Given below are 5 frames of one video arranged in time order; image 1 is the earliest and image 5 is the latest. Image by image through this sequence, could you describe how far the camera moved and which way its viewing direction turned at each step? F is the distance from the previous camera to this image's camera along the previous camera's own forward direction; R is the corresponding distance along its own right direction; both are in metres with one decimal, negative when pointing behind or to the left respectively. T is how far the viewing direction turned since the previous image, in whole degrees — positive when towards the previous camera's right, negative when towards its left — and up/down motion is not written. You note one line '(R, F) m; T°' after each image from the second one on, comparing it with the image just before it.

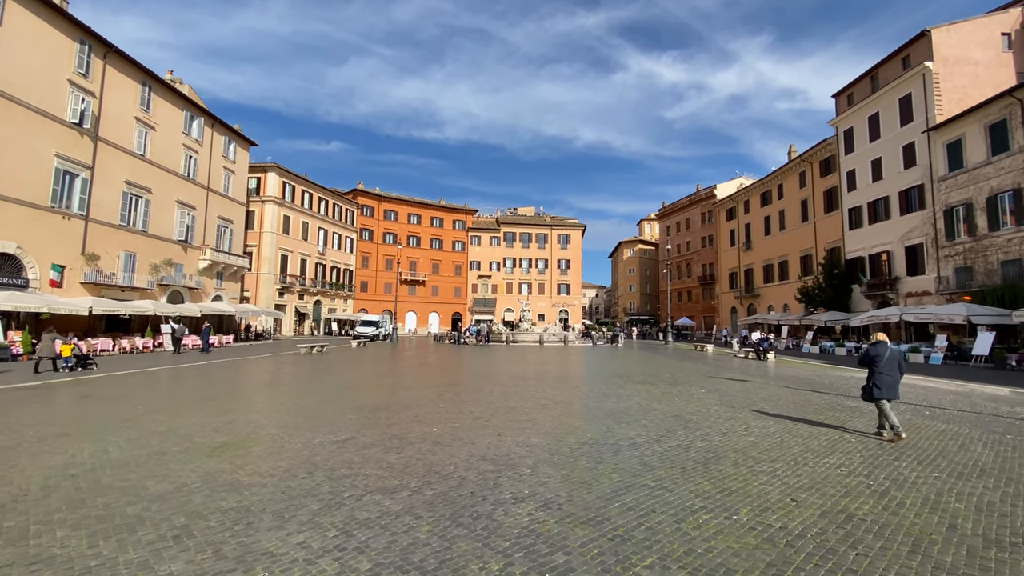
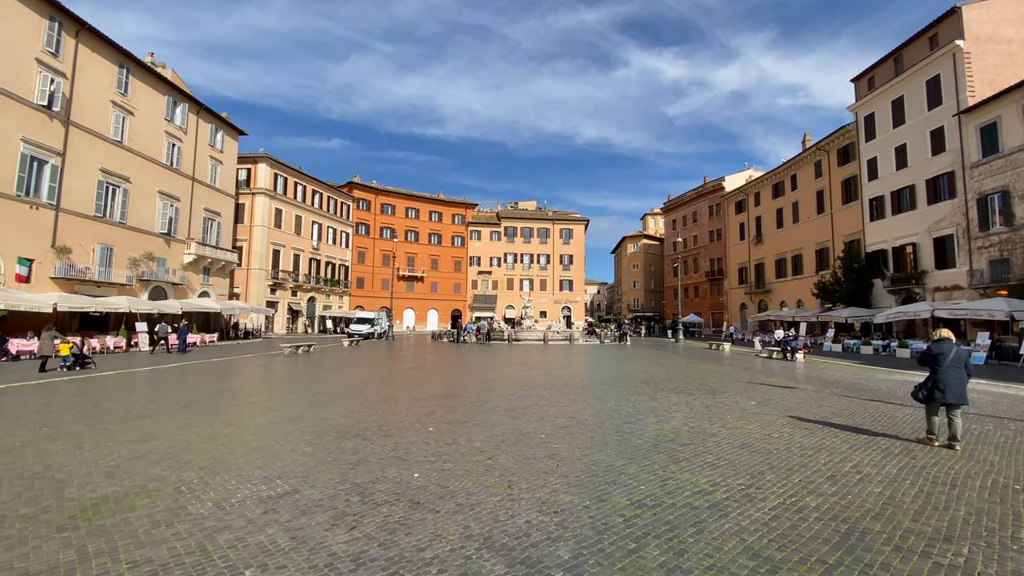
(-0.1, +1.6) m; 0°
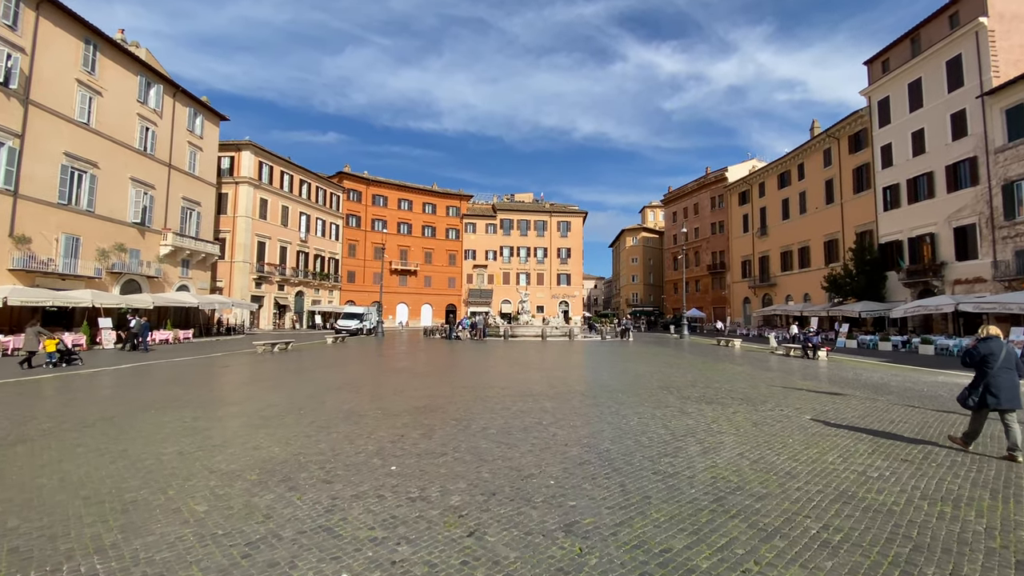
(0.0, +1.5) m; 0°
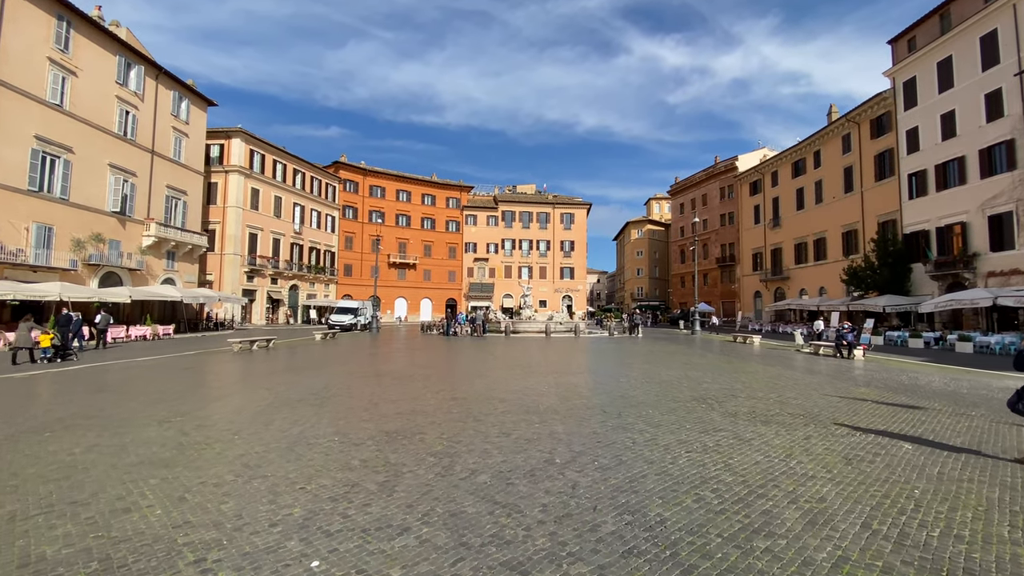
(0.0, +1.5) m; 0°
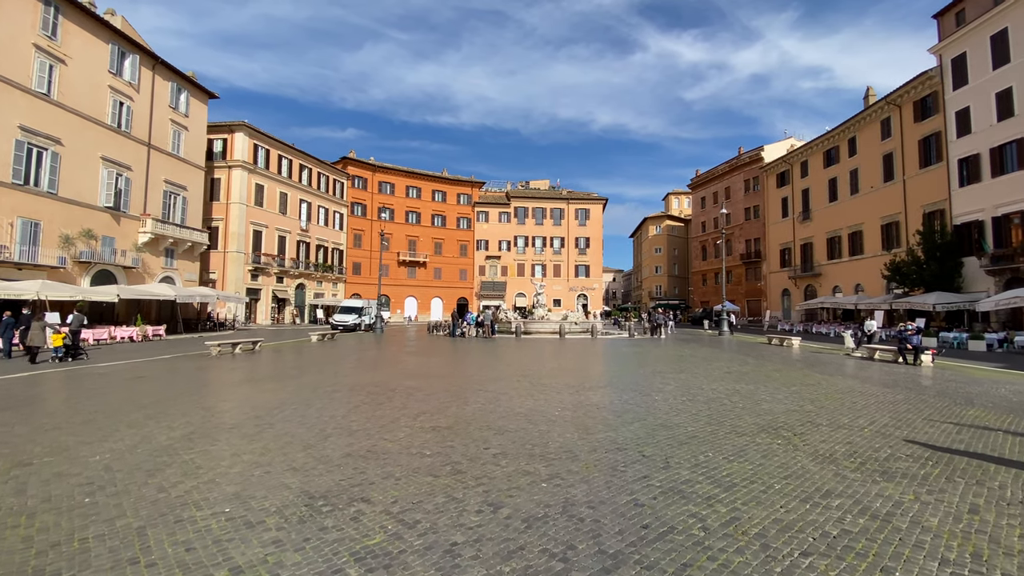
(+0.1, +1.7) m; -2°
